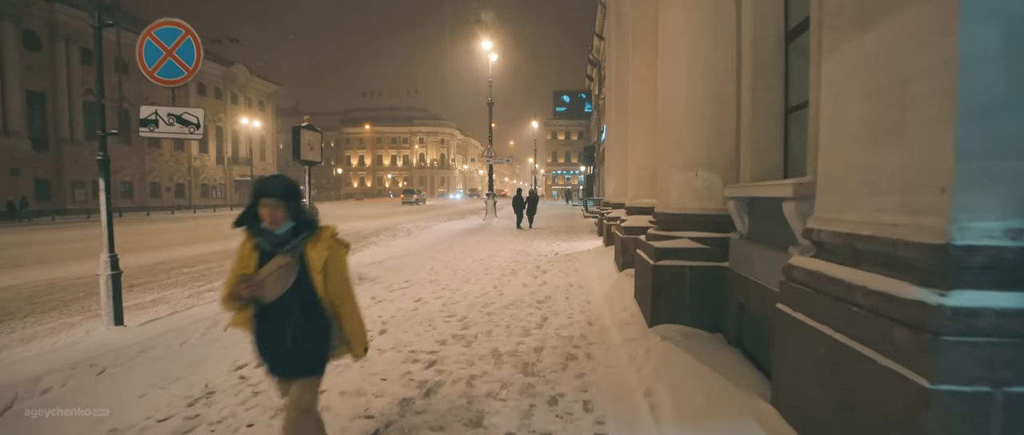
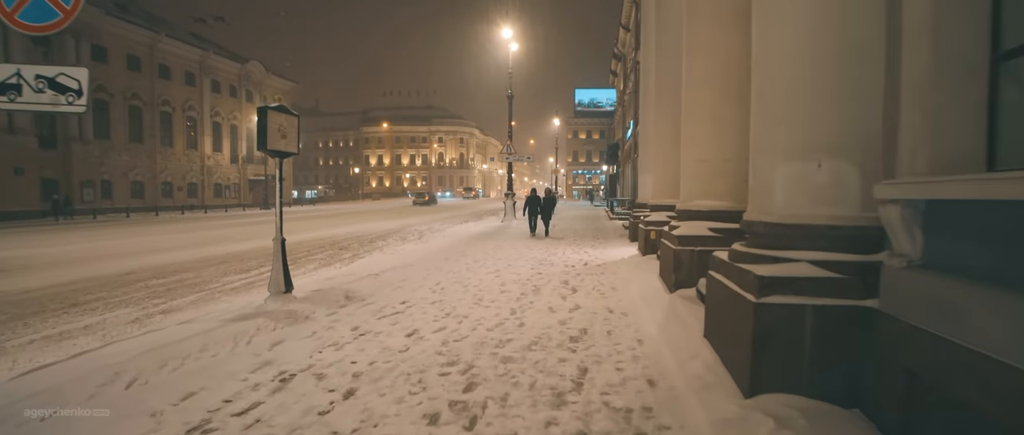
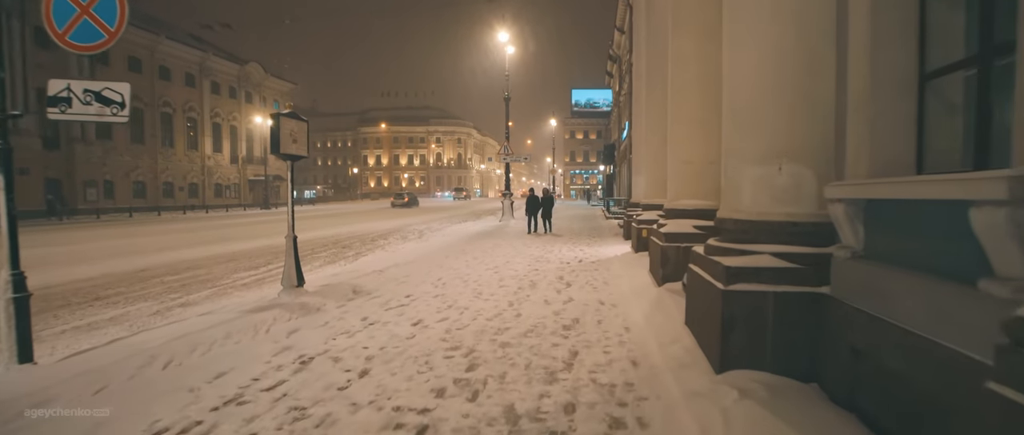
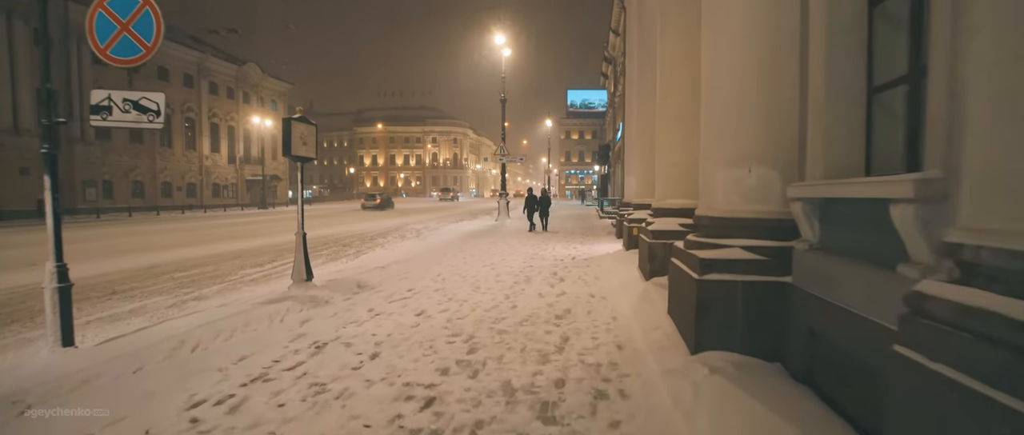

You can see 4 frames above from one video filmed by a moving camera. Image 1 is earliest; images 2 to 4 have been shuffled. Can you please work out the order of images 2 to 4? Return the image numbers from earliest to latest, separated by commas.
4, 3, 2
